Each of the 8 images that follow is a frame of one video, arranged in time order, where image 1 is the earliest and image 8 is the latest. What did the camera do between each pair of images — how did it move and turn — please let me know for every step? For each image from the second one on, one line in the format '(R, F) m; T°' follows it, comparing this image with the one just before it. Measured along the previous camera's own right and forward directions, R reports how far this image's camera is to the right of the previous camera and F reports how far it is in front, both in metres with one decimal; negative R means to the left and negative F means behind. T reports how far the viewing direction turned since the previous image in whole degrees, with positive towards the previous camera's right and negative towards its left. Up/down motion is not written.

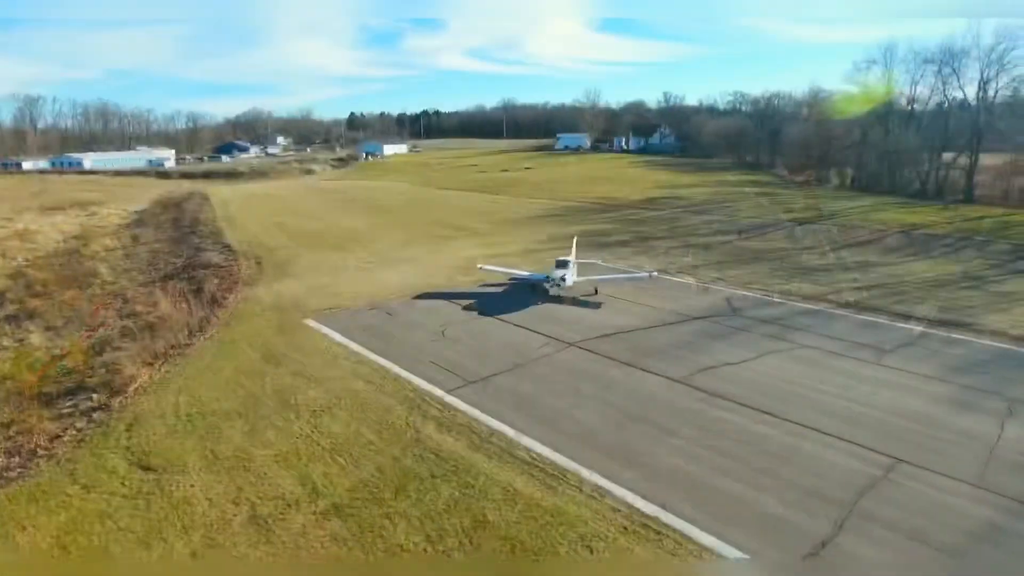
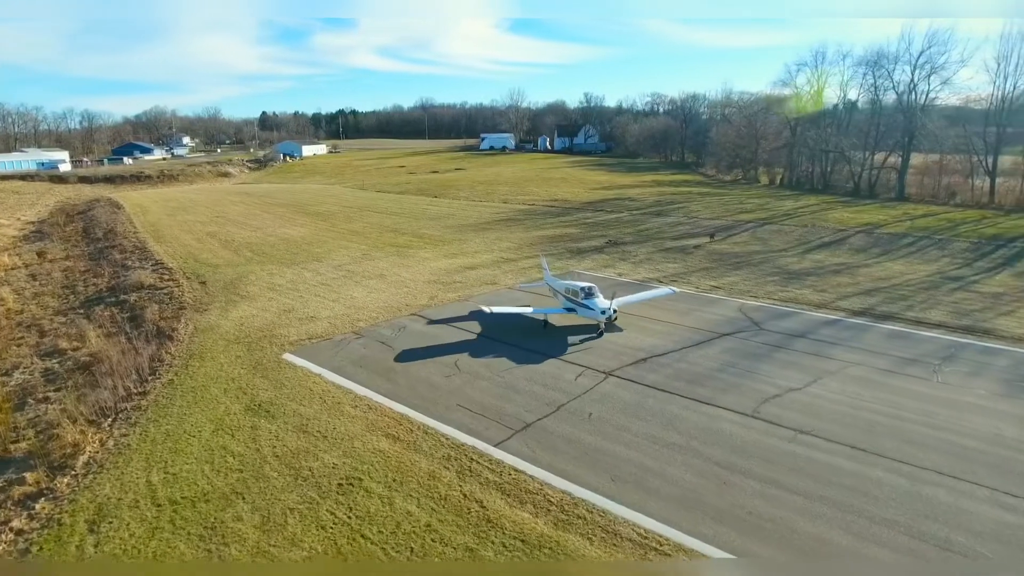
(-2.5, +2.5) m; +7°
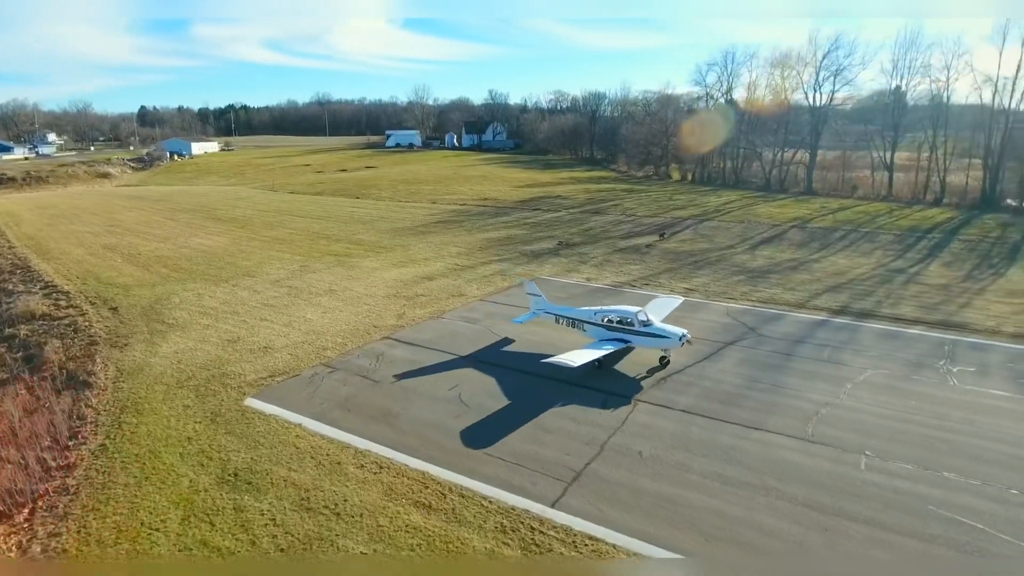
(-2.3, +2.2) m; +9°
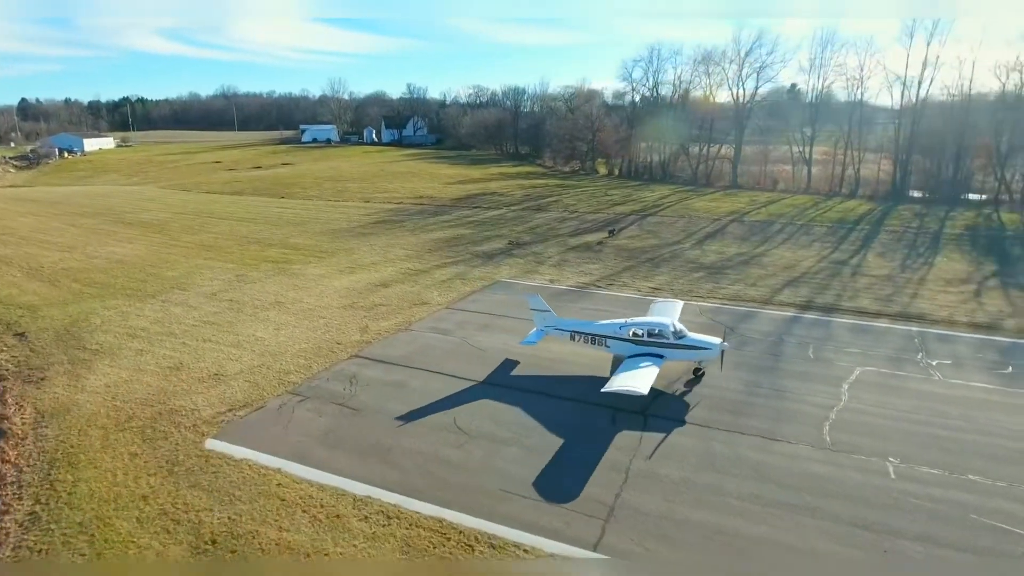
(-1.5, +1.3) m; +7°
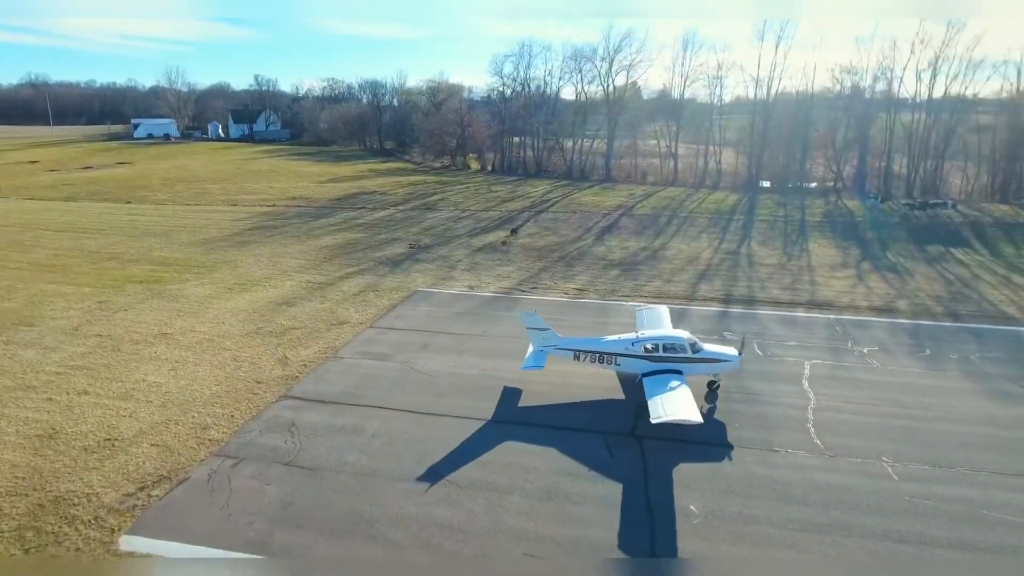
(-1.9, +1.7) m; +13°
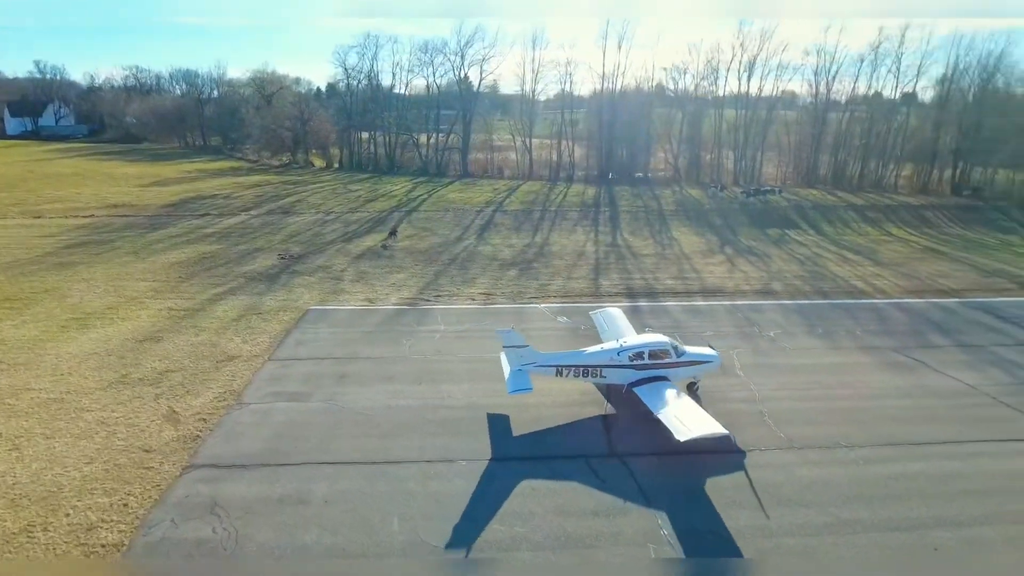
(-1.9, +1.7) m; +14°
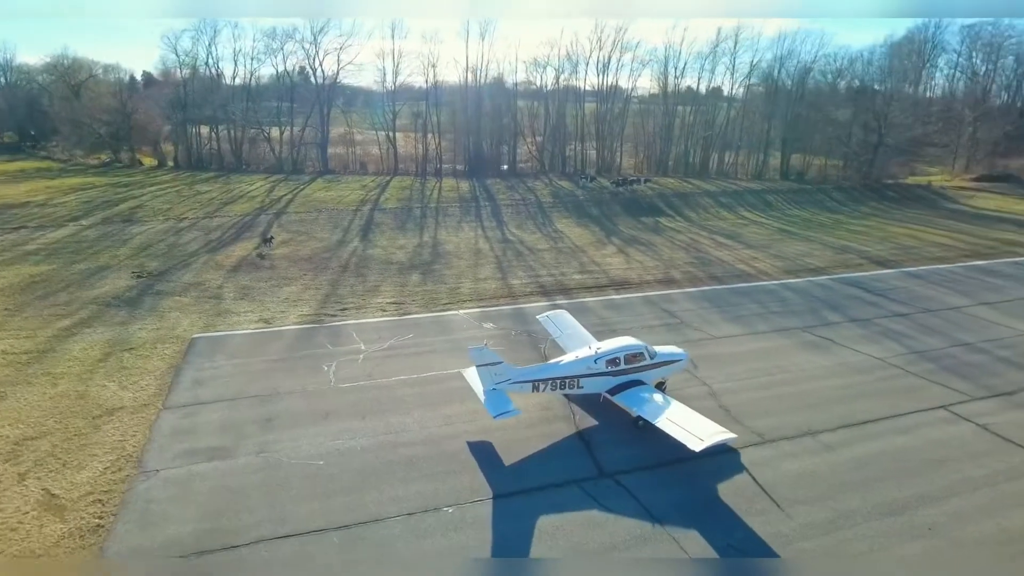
(-1.9, +1.5) m; +13°
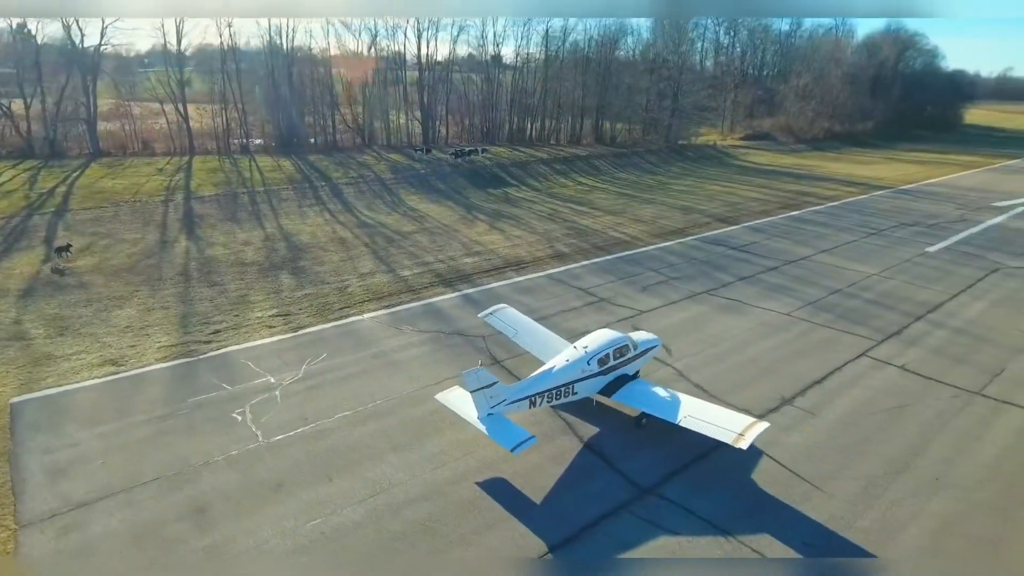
(-2.8, +2.4) m; +18°
